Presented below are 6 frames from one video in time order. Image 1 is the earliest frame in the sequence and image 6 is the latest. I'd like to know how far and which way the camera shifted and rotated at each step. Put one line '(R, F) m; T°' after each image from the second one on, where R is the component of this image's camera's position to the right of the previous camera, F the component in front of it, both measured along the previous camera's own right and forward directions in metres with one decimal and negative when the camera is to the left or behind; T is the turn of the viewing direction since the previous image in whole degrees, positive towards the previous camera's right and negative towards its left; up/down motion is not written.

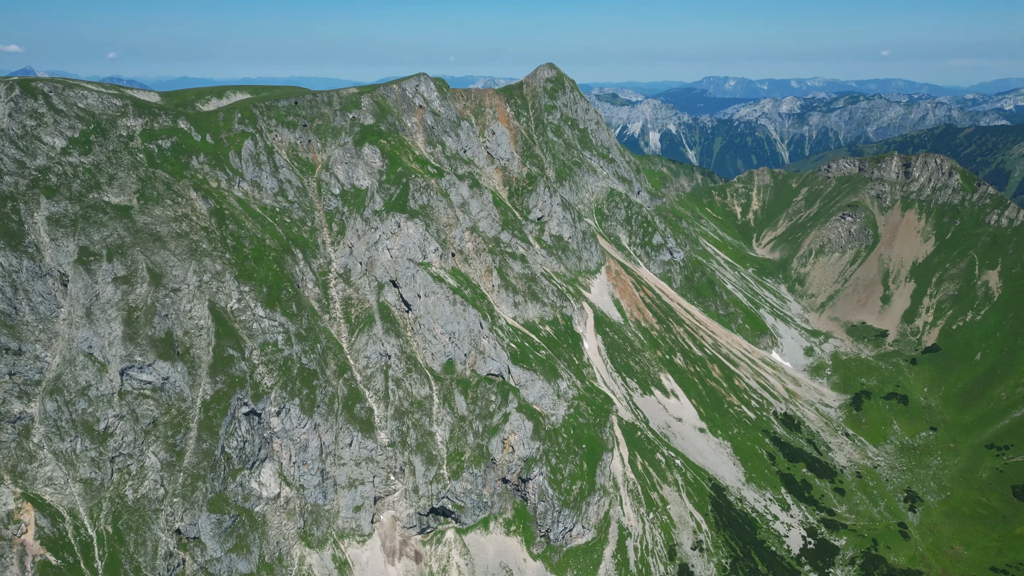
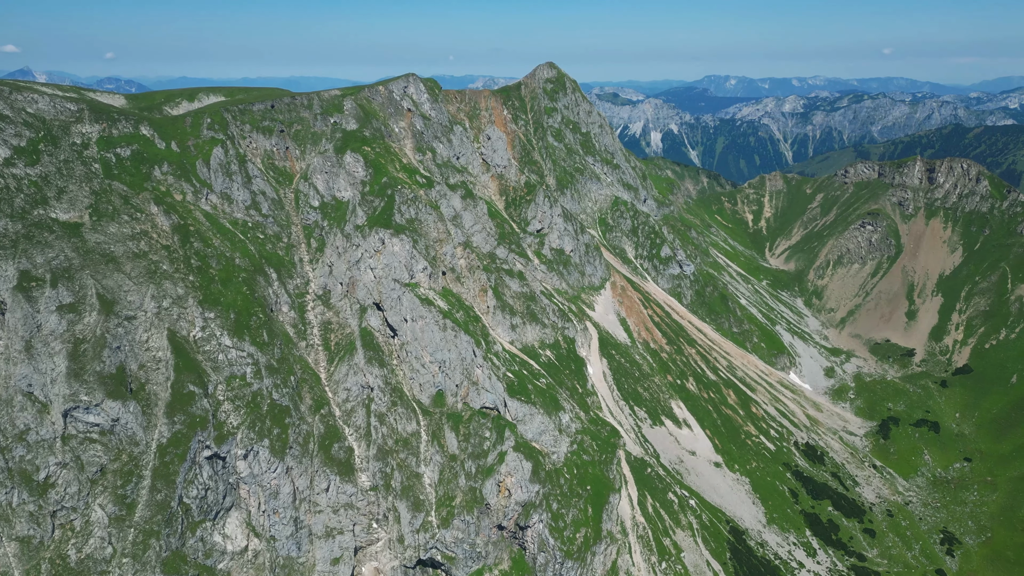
(+0.8, +15.0) m; 0°
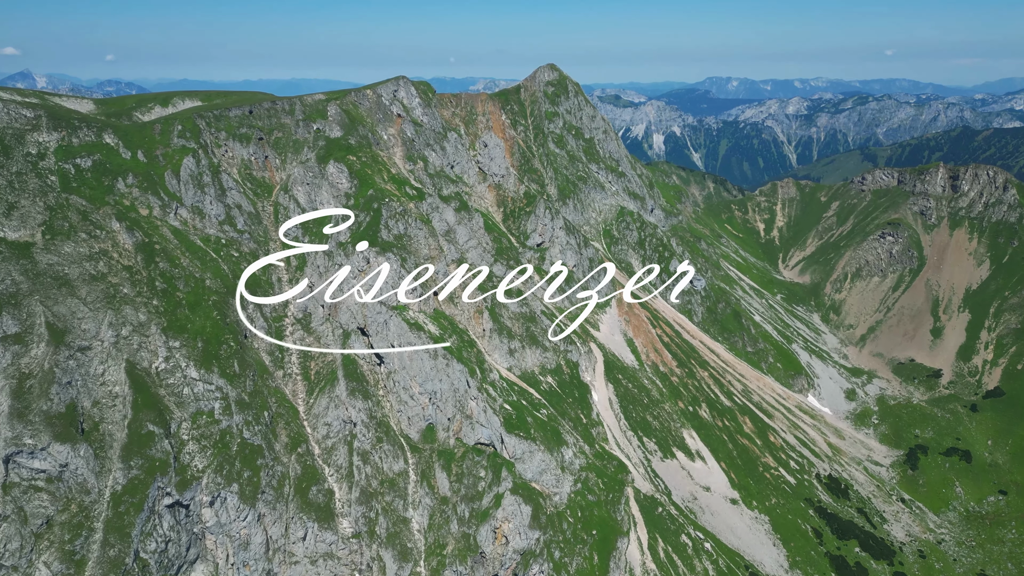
(+0.7, +12.5) m; 0°
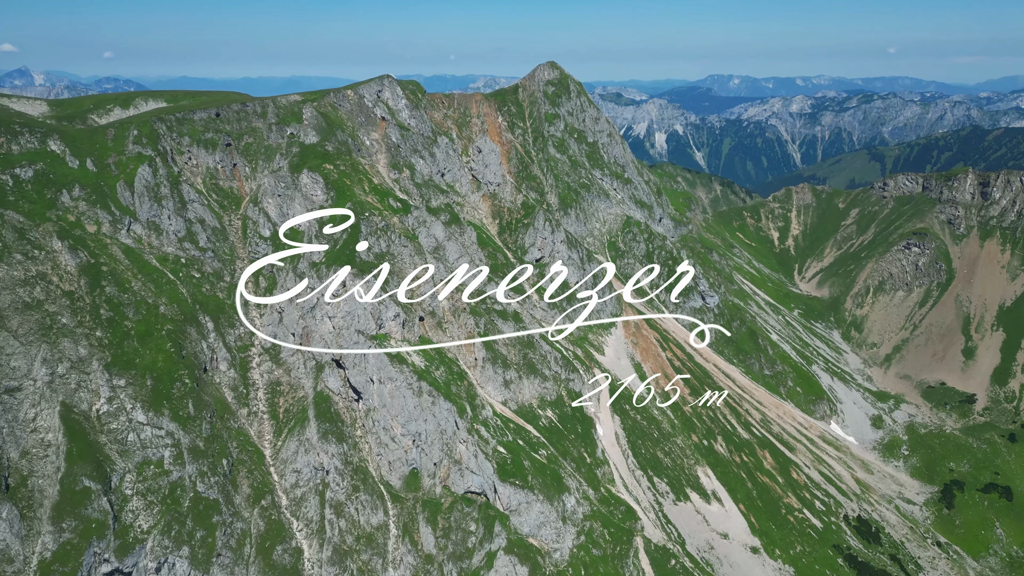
(+0.9, +14.7) m; 0°
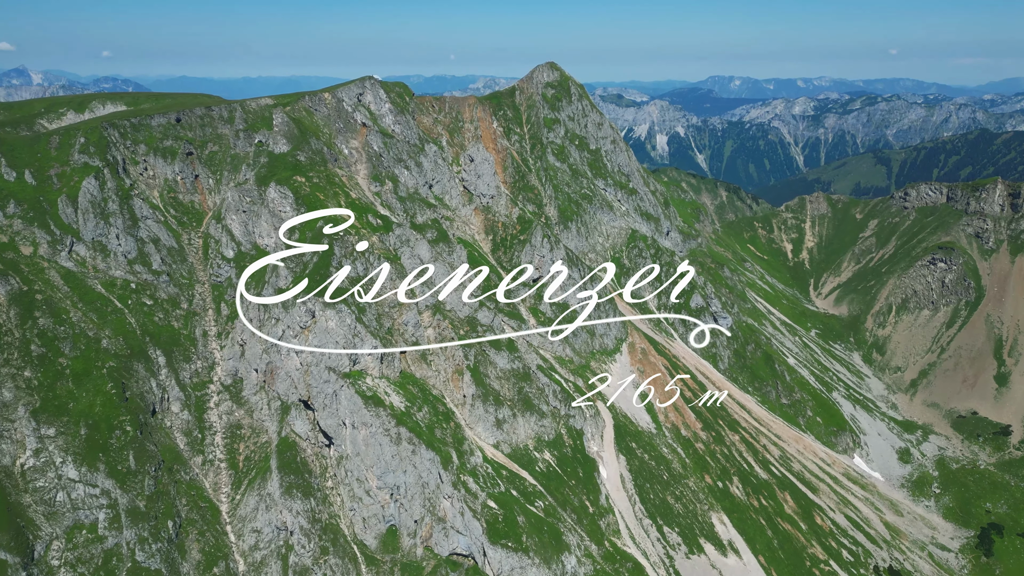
(+0.9, +13.7) m; 0°
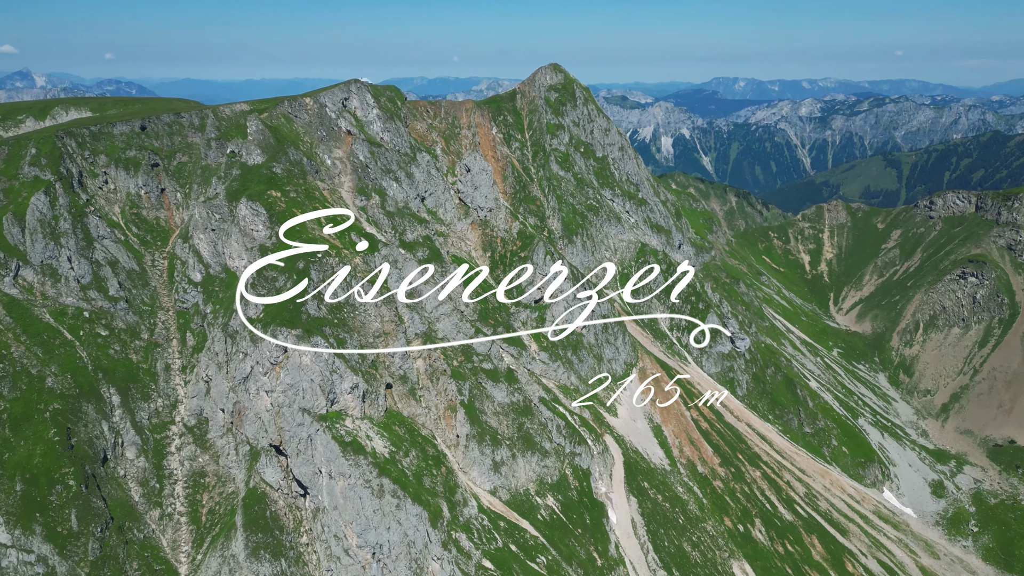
(+0.7, +11.5) m; 0°
